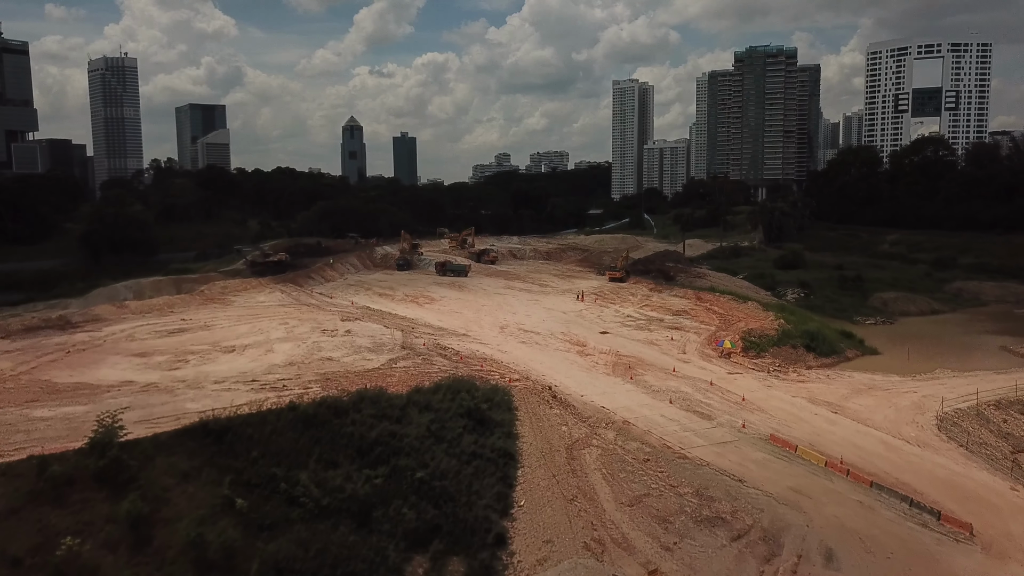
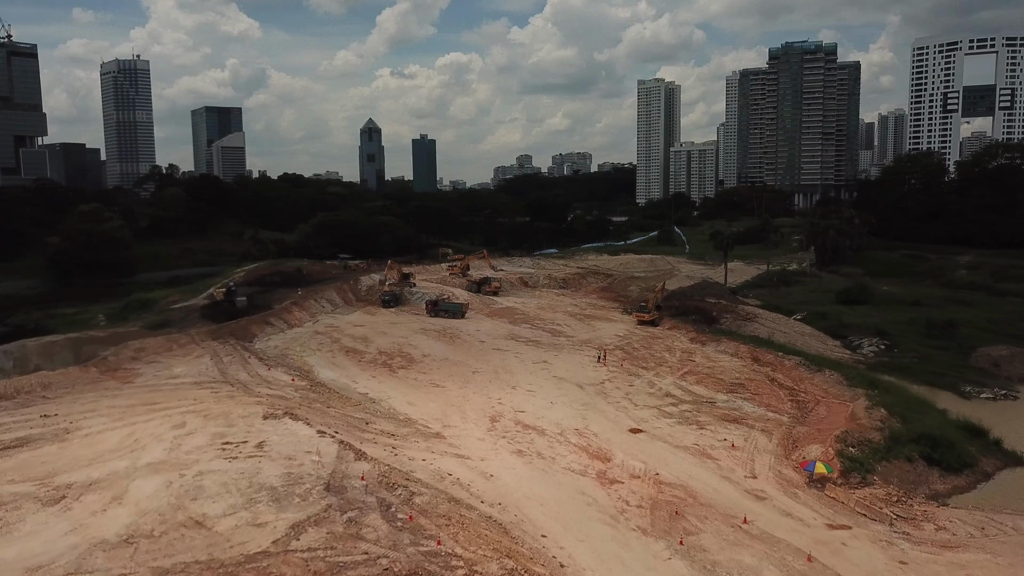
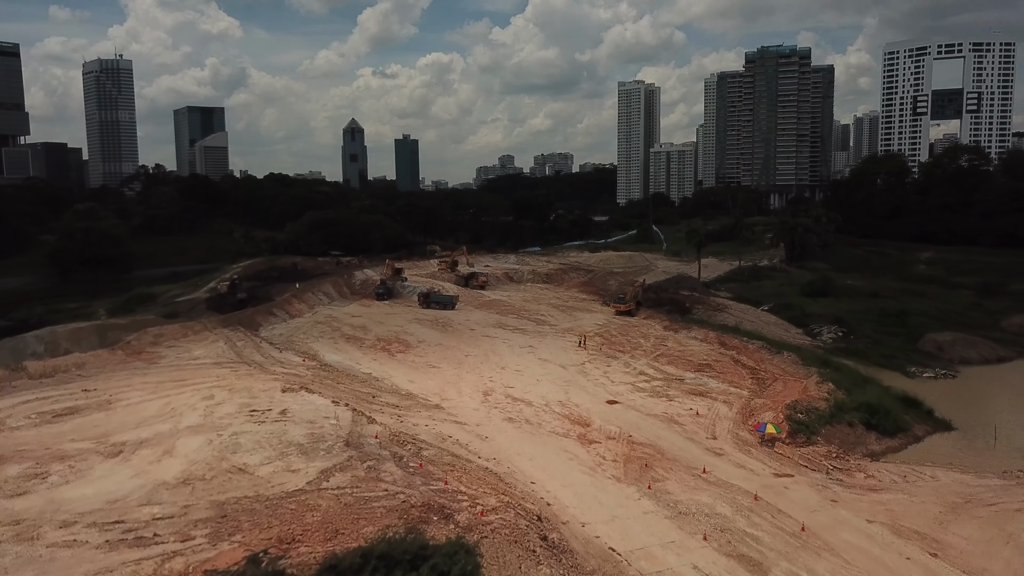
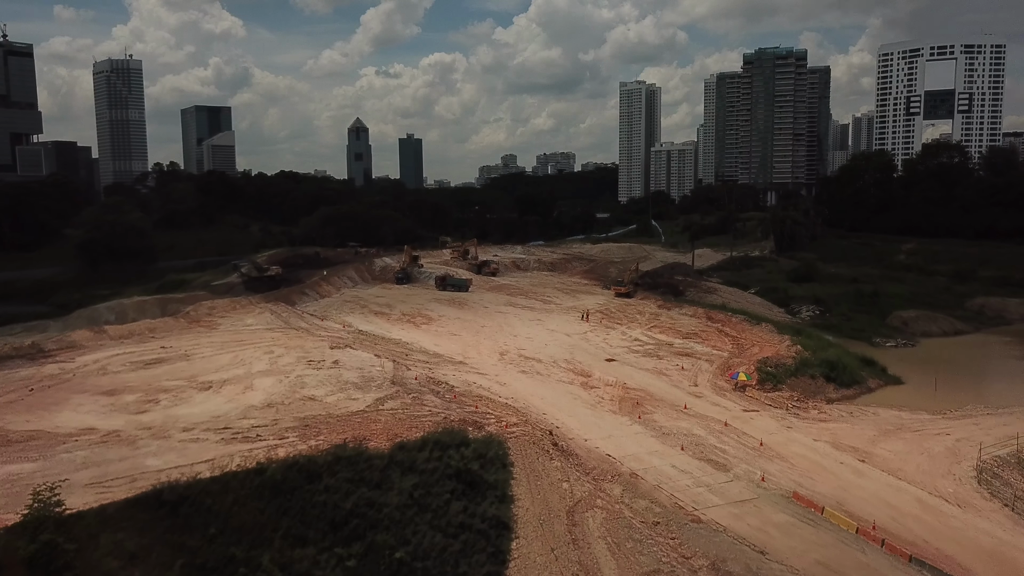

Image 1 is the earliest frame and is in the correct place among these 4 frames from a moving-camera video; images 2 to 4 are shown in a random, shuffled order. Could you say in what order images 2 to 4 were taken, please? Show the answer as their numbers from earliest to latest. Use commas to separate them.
4, 3, 2
